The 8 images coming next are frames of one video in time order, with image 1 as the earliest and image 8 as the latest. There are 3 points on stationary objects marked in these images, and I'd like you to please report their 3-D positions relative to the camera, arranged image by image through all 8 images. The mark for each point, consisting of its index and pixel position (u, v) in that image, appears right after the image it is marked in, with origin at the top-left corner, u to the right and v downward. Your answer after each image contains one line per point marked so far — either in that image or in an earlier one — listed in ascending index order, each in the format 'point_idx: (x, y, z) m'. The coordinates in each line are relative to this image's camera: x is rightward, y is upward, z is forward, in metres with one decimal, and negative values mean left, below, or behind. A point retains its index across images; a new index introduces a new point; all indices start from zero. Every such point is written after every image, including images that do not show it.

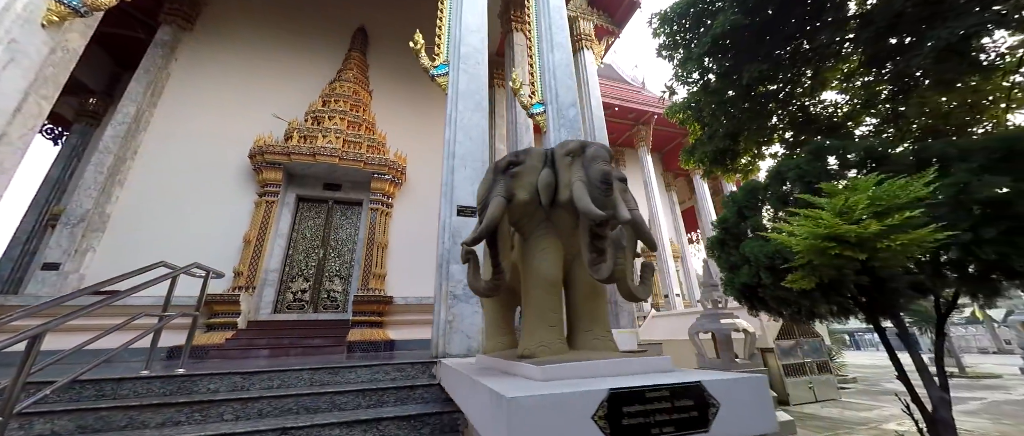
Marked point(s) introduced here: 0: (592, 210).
0: (+0.2, 0.0, +0.9) m
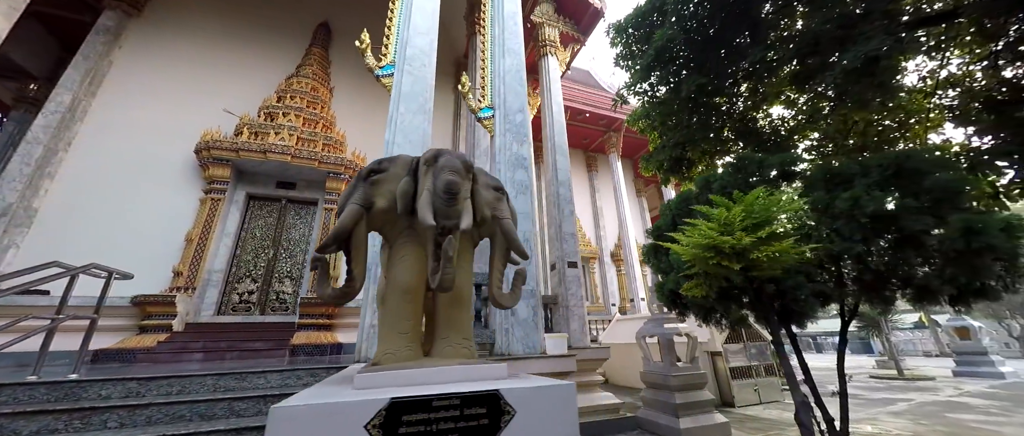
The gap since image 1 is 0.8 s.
0: (-0.2, 0.0, +1.0) m
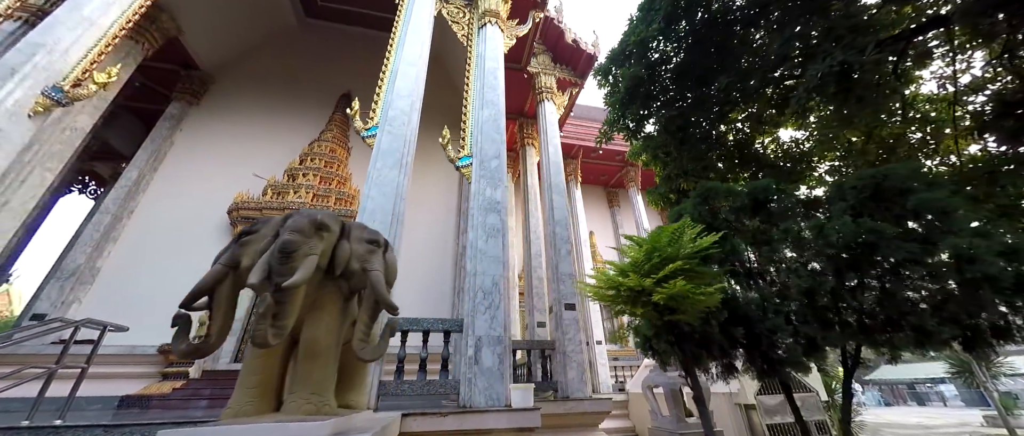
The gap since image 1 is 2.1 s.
0: (-0.8, -0.2, +1.0) m
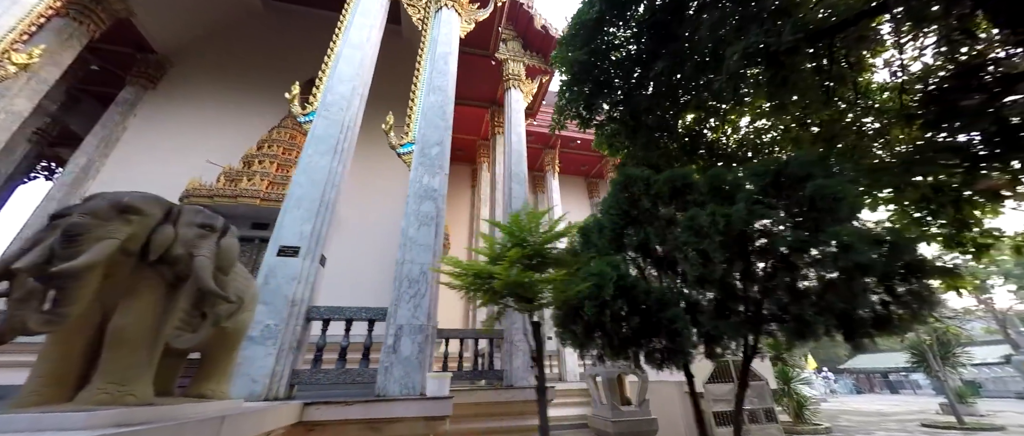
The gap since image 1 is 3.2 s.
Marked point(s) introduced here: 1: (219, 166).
0: (-1.4, -0.1, +1.0) m
1: (-5.5, +0.9, +6.2) m
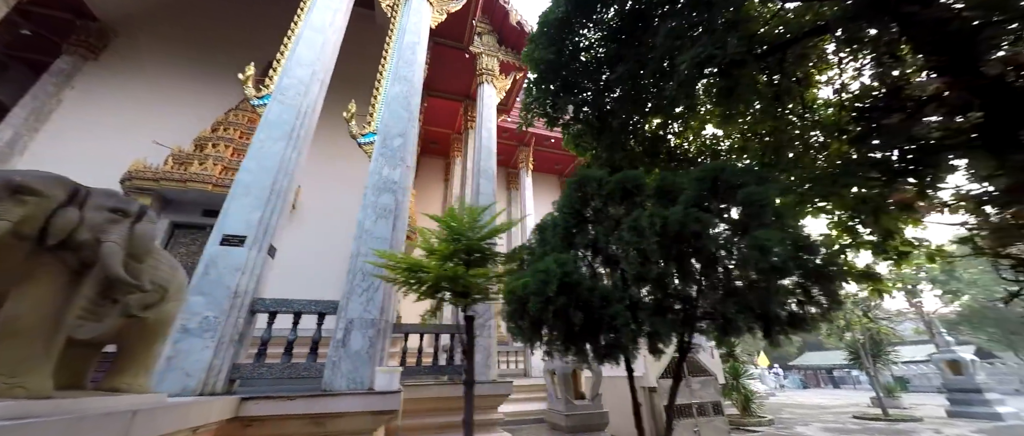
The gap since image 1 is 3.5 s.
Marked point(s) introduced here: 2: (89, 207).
0: (-1.6, -0.1, +0.9) m
1: (-6.0, +1.2, +5.8) m
2: (-1.5, 0.0, +1.2) m
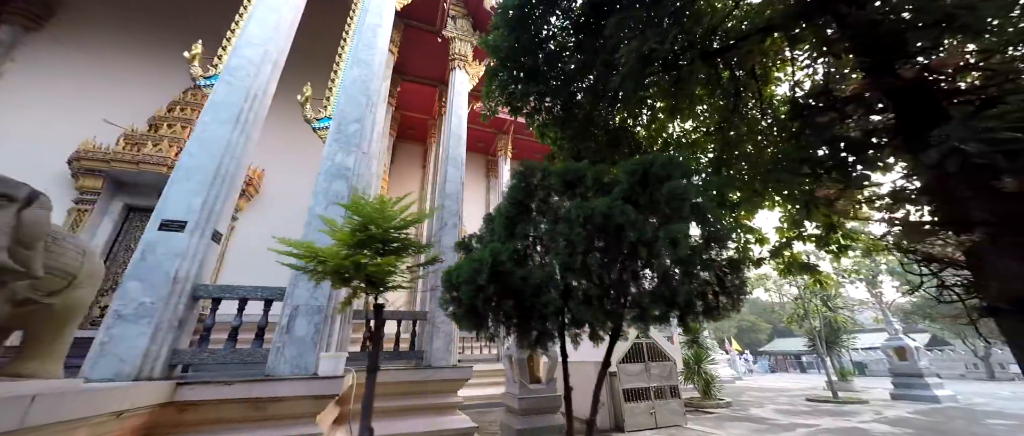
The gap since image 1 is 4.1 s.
0: (-2.0, 0.0, +0.9) m
1: (-6.5, +1.5, +5.6) m
2: (-1.8, +0.1, +1.2) m
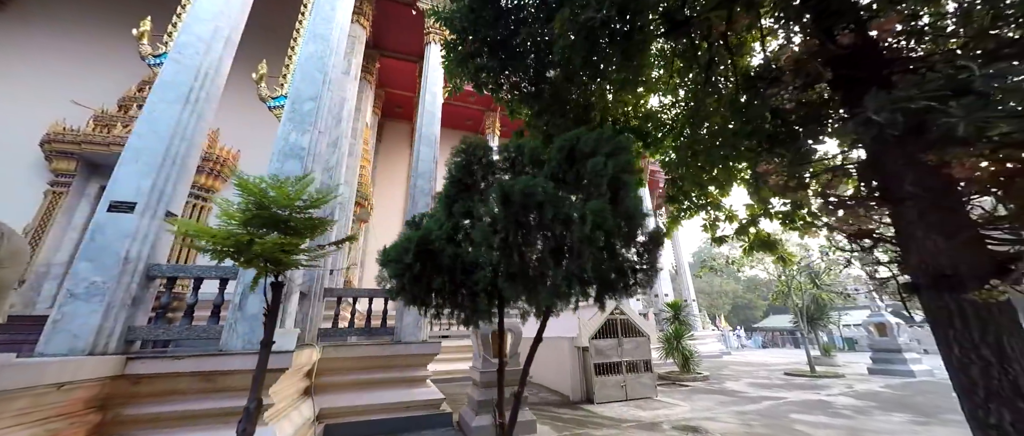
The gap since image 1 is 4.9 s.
0: (-2.4, 0.0, +0.9) m
1: (-6.8, +1.8, +5.6) m
2: (-2.3, +0.2, +1.2) m
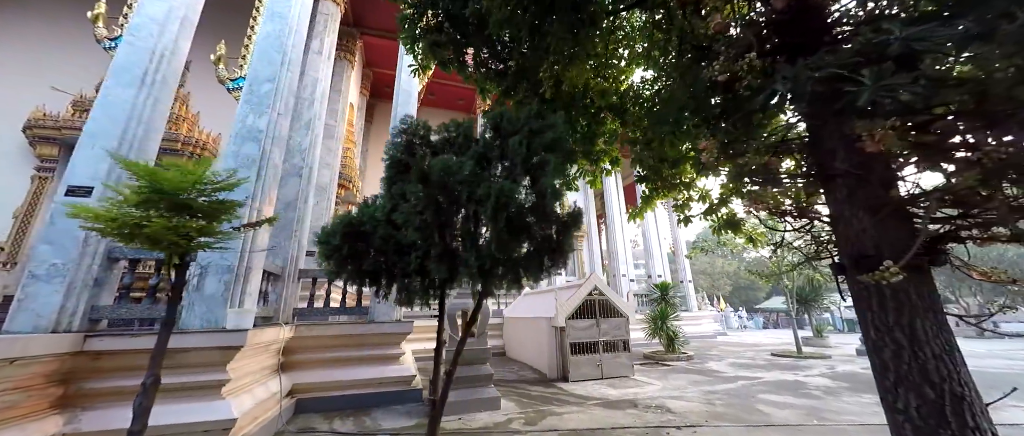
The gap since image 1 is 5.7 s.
0: (-2.9, +0.1, +1.0) m
1: (-7.2, +2.0, +5.7) m
2: (-2.8, +0.2, +1.2) m
